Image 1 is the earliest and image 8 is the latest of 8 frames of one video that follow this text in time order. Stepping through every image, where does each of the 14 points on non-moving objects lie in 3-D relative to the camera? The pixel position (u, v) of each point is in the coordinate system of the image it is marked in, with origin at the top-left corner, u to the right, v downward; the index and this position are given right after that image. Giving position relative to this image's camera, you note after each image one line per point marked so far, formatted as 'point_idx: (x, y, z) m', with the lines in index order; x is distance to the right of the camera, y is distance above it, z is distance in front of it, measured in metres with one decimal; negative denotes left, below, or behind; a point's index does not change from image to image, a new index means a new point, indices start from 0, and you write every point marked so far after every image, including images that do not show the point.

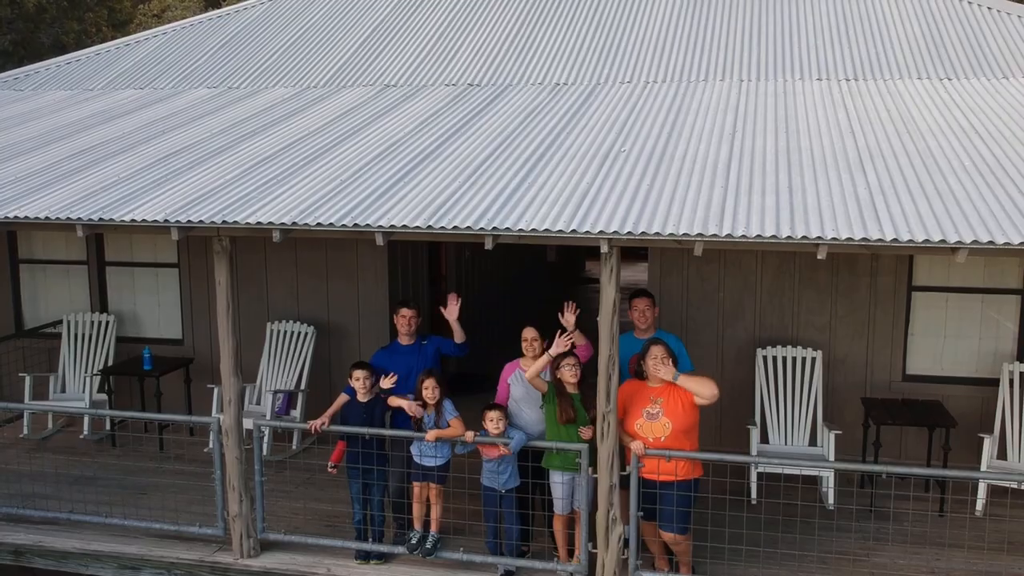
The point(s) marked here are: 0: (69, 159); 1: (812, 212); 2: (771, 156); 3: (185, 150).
0: (-2.4, +0.7, +6.1) m
1: (+1.2, +0.3, +4.6) m
2: (+1.3, +0.7, +5.5) m
3: (-1.8, +0.8, +6.2) m
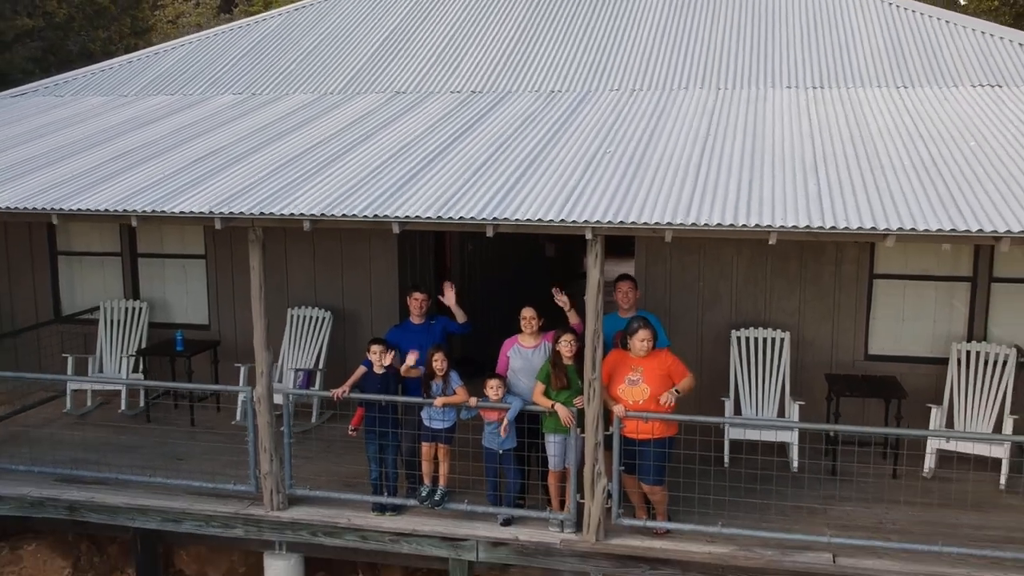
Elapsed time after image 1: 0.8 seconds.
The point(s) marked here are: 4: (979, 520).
0: (-2.4, +0.8, +6.8) m
1: (+1.2, +0.4, +5.3) m
2: (+1.3, +0.7, +6.2) m
3: (-1.8, +0.9, +6.9) m
4: (+2.6, -1.3, +6.1) m
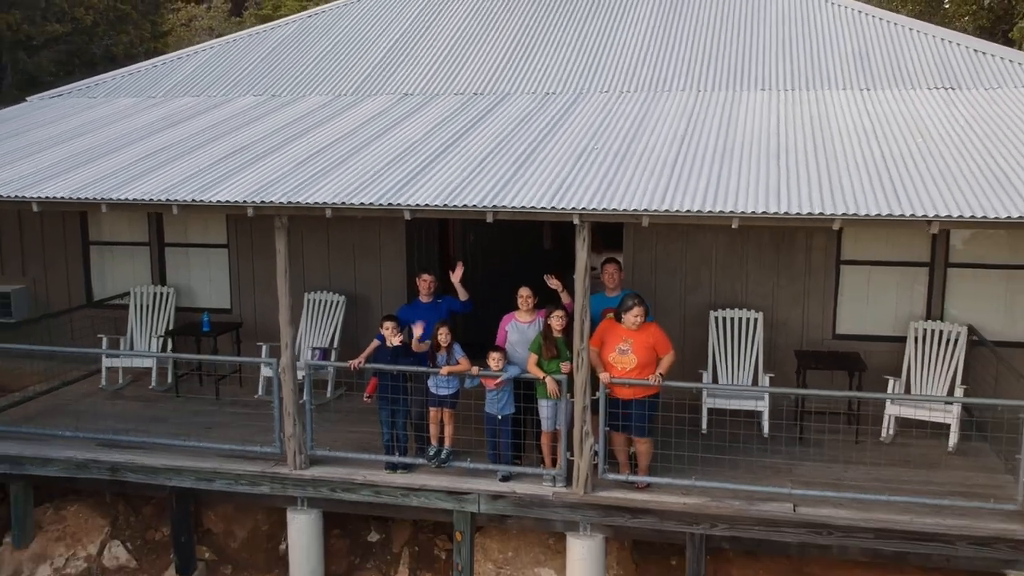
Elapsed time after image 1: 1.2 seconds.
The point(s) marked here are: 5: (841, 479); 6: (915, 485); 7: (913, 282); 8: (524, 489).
0: (-2.5, +0.9, +7.6) m
1: (+1.2, +0.5, +6.1) m
2: (+1.2, +0.9, +6.9) m
3: (-1.8, +1.0, +7.6) m
4: (+2.5, -1.2, +6.8) m
5: (+2.0, -1.2, +6.7) m
6: (+2.4, -1.2, +6.6) m
7: (+3.0, 0.0, +8.2) m
8: (+0.1, -1.2, +6.5) m
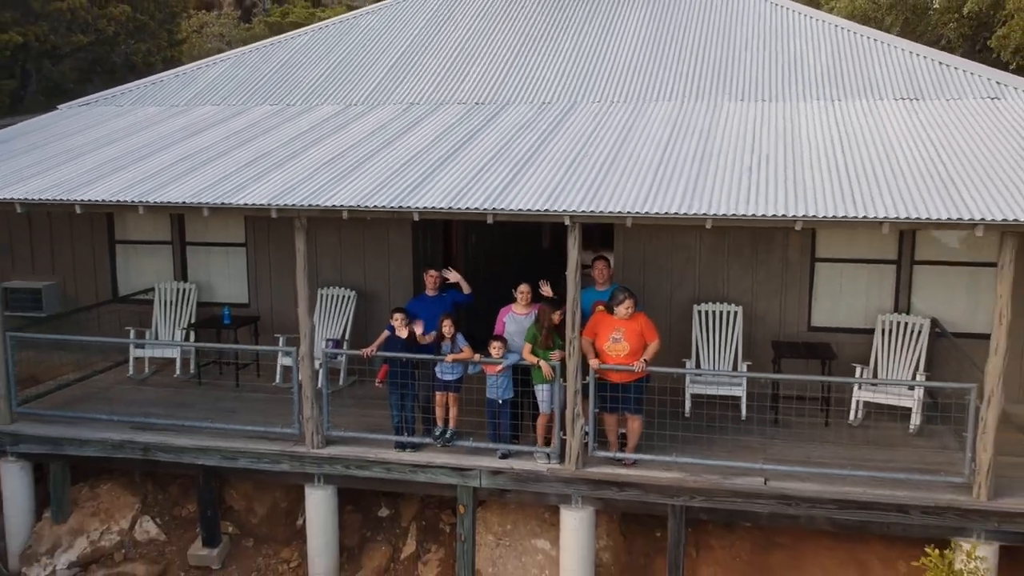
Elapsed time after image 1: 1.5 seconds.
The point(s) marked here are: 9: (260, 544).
0: (-2.5, +1.0, +8.3) m
1: (+1.2, +0.5, +6.7) m
2: (+1.2, +0.9, +7.6) m
3: (-1.8, +1.0, +8.3) m
4: (+2.5, -1.1, +7.5) m
5: (+2.0, -1.1, +7.4) m
6: (+2.4, -1.1, +7.3) m
7: (+2.9, +0.1, +8.8) m
8: (+0.1, -1.2, +7.2) m
9: (-1.9, -2.0, +8.5) m
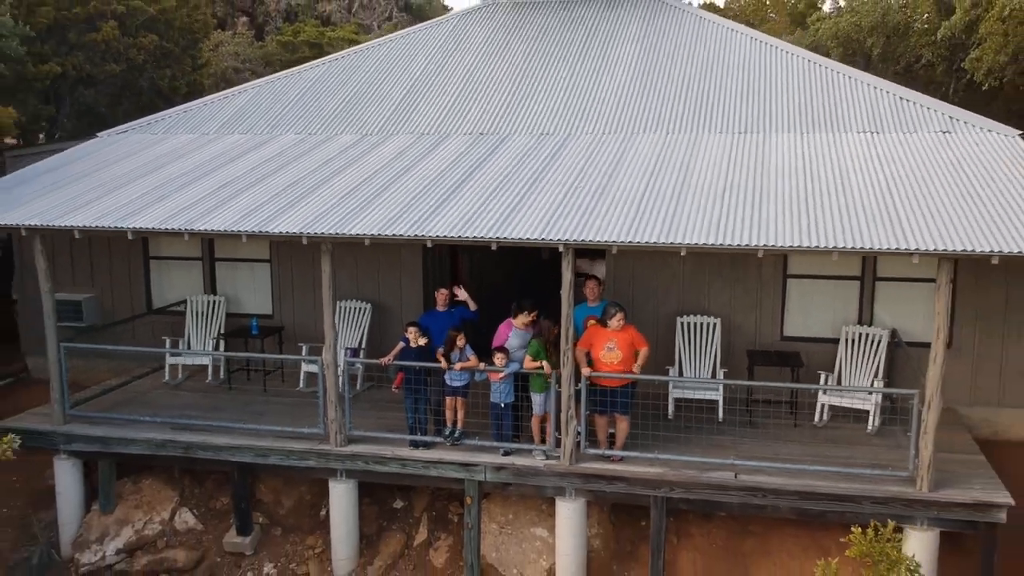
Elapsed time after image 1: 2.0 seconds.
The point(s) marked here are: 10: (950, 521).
0: (-2.5, +0.8, +9.2) m
1: (+1.2, +0.4, +7.7) m
2: (+1.2, +0.8, +8.6) m
3: (-1.8, +0.9, +9.3) m
4: (+2.5, -1.2, +8.4) m
5: (+2.0, -1.2, +8.4) m
6: (+2.4, -1.3, +8.3) m
7: (+3.0, 0.0, +9.8) m
8: (+0.1, -1.3, +8.2) m
9: (-1.9, -2.1, +9.5) m
10: (+3.0, -1.6, +7.7) m
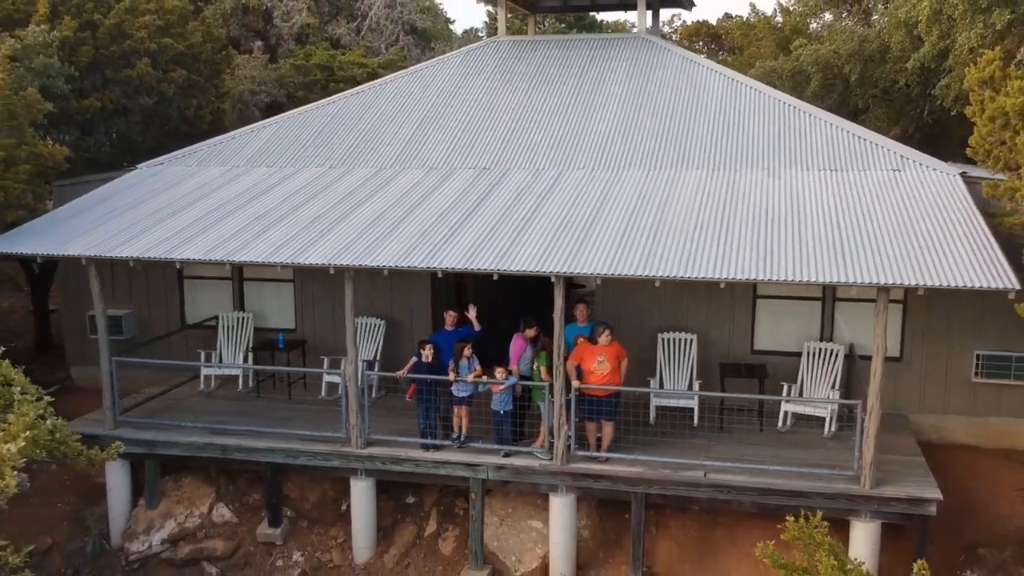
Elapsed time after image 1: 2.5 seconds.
0: (-2.5, +0.6, +10.4) m
1: (+1.2, +0.2, +8.9) m
2: (+1.2, +0.6, +9.8) m
3: (-1.8, +0.7, +10.5) m
4: (+2.5, -1.4, +9.6) m
5: (+2.0, -1.4, +9.6) m
6: (+2.4, -1.5, +9.5) m
7: (+3.0, -0.2, +11.0) m
8: (+0.1, -1.5, +9.4) m
9: (-1.9, -2.3, +10.7) m
10: (+3.0, -1.8, +8.9) m
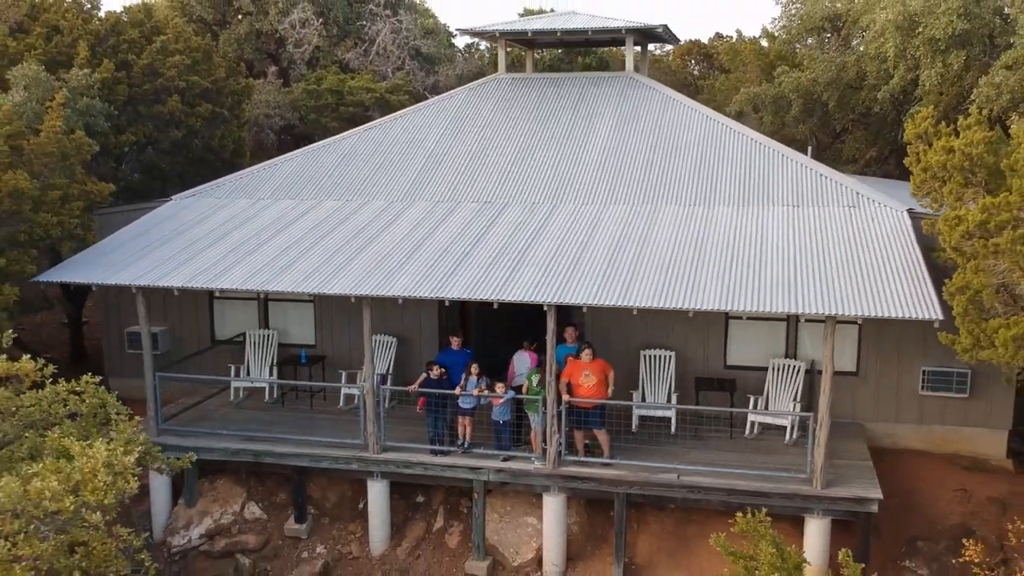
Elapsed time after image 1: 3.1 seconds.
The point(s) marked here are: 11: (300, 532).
0: (-2.5, +0.4, +11.8) m
1: (+1.2, 0.0, +10.2) m
2: (+1.2, +0.3, +11.1) m
3: (-1.8, +0.4, +11.8) m
4: (+2.5, -1.7, +11.0) m
5: (+2.0, -1.7, +10.9) m
6: (+2.4, -1.7, +10.8) m
7: (+2.9, -0.5, +12.3) m
8: (0.0, -1.7, +10.7) m
9: (-1.9, -2.5, +12.0) m
10: (+3.0, -2.1, +10.2) m
11: (-2.3, -2.6, +11.8) m
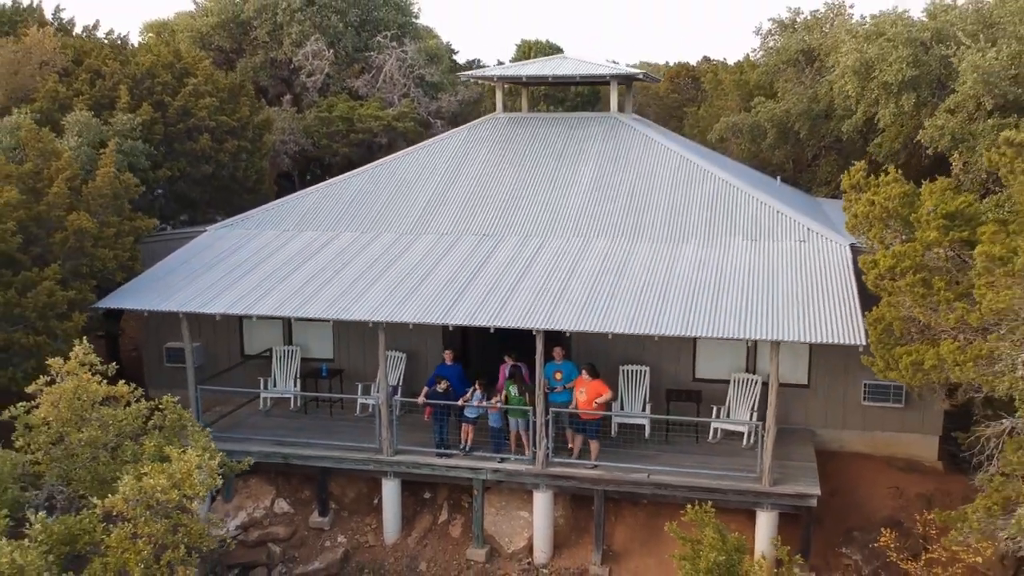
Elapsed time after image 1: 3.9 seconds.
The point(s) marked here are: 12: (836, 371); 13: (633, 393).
0: (-2.5, +0.1, +13.6) m
1: (+1.1, -0.3, +12.0) m
2: (+1.2, 0.0, +12.9) m
3: (-1.9, +0.1, +13.6) m
4: (+2.5, -2.0, +12.8) m
5: (+1.9, -2.0, +12.7) m
6: (+2.3, -2.0, +12.6) m
7: (+2.9, -0.8, +14.1) m
8: (0.0, -2.0, +12.5) m
9: (-2.0, -2.8, +13.8) m
10: (+2.9, -2.3, +12.0) m
11: (-2.3, -2.9, +13.6) m
12: (+4.0, -1.0, +13.8) m
13: (+1.6, -1.3, +14.0) m
